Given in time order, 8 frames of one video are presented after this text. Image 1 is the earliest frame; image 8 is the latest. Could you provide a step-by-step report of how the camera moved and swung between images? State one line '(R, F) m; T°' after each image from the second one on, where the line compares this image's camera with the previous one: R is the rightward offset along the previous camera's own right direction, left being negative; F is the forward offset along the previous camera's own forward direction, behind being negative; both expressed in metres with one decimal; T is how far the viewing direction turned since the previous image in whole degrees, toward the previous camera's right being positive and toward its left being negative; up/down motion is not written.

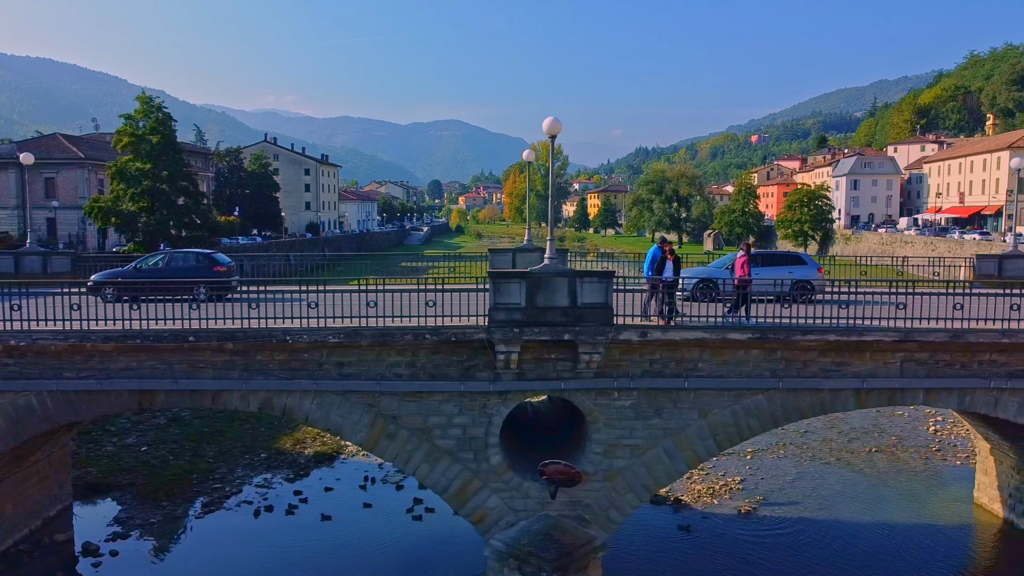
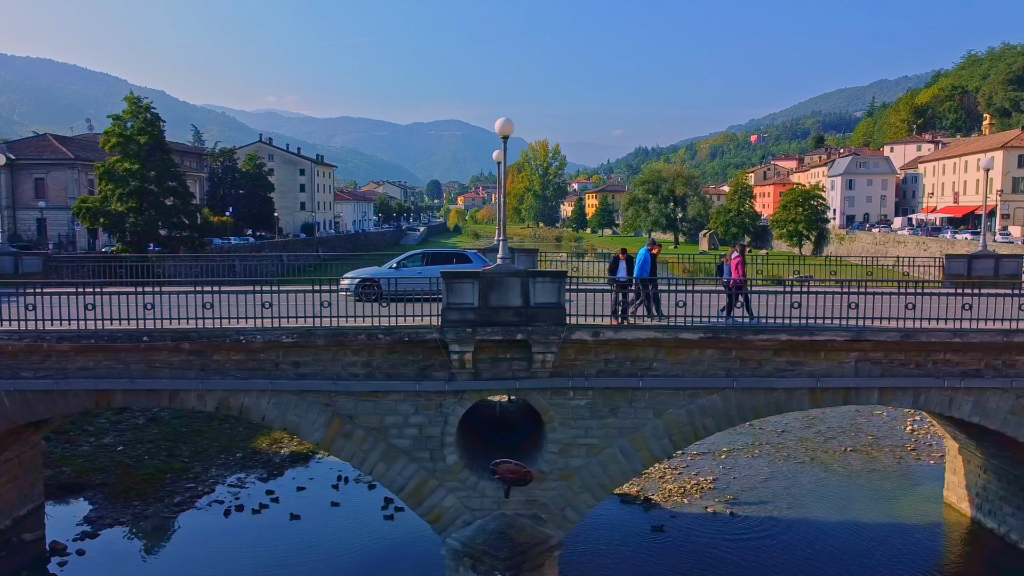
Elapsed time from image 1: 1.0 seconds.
(+0.6, 0.0) m; 0°
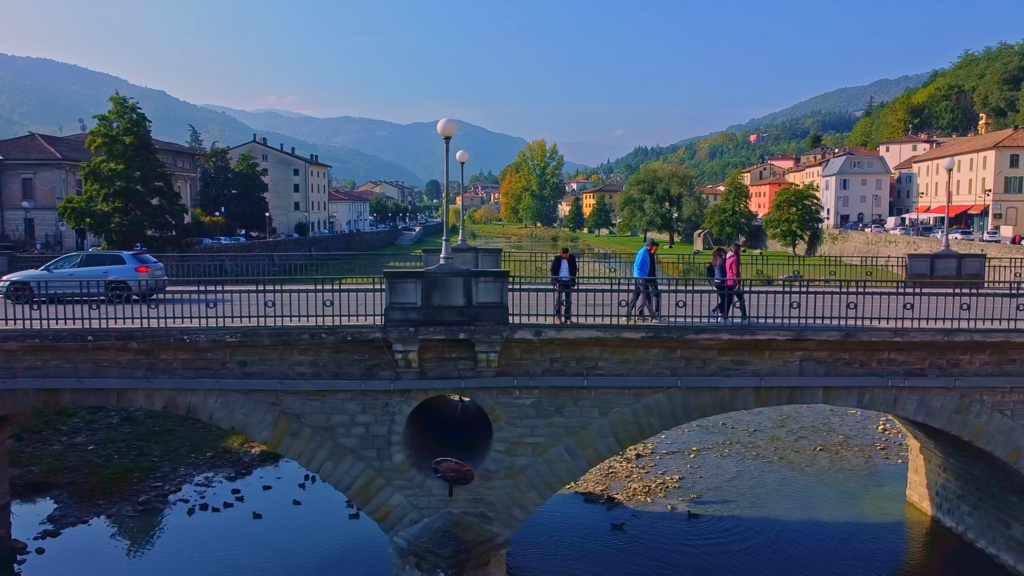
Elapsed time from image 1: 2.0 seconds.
(+0.7, -0.1) m; 0°
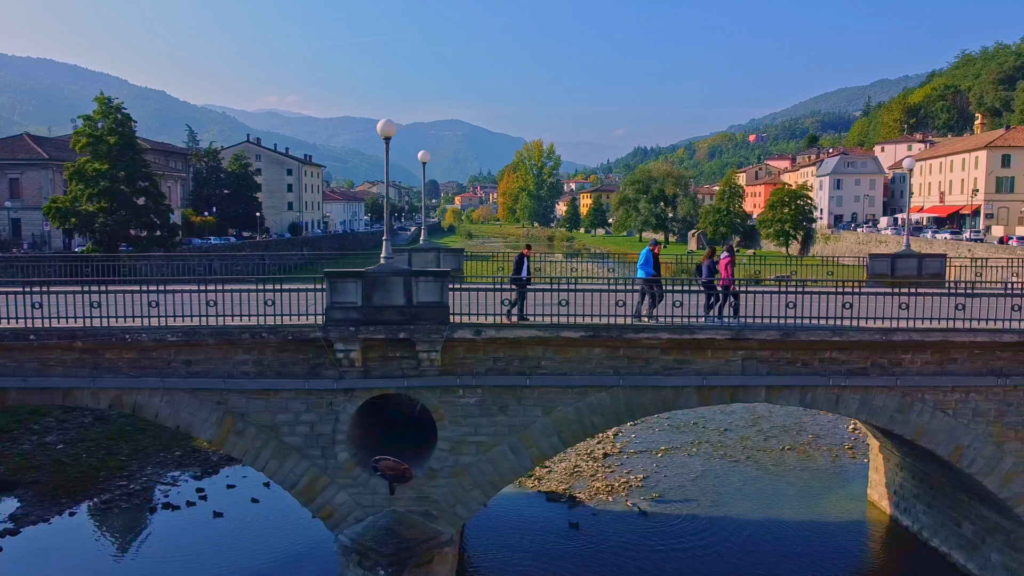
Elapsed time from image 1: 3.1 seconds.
(+0.8, -0.1) m; 0°
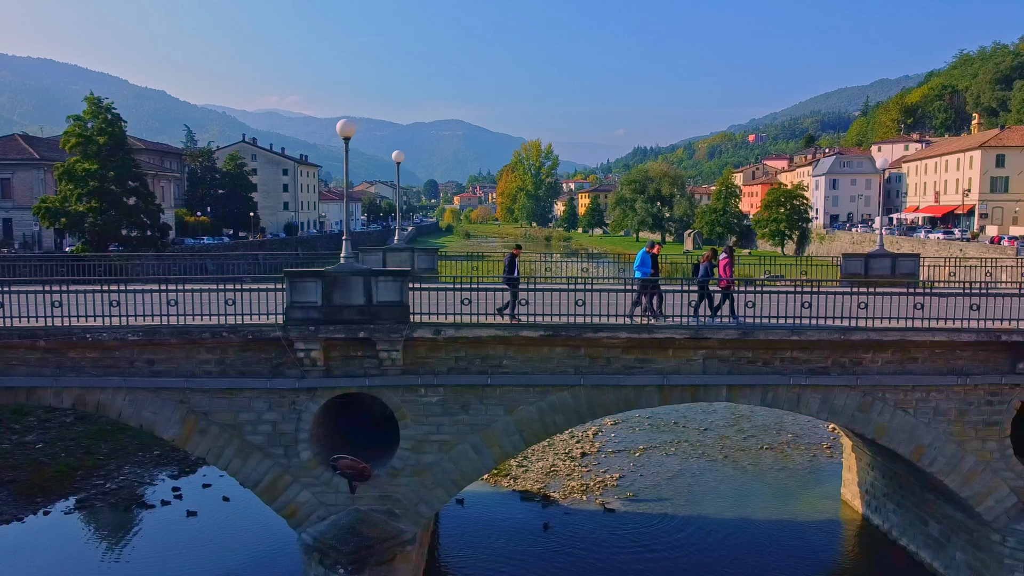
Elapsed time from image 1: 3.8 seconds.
(+0.5, 0.0) m; 0°
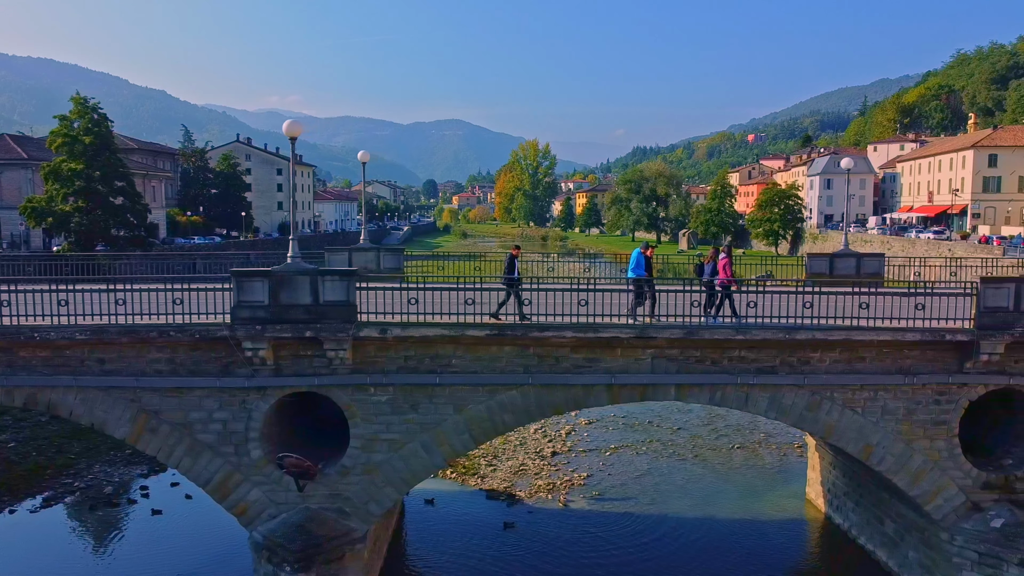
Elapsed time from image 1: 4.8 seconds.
(+0.7, 0.0) m; 0°
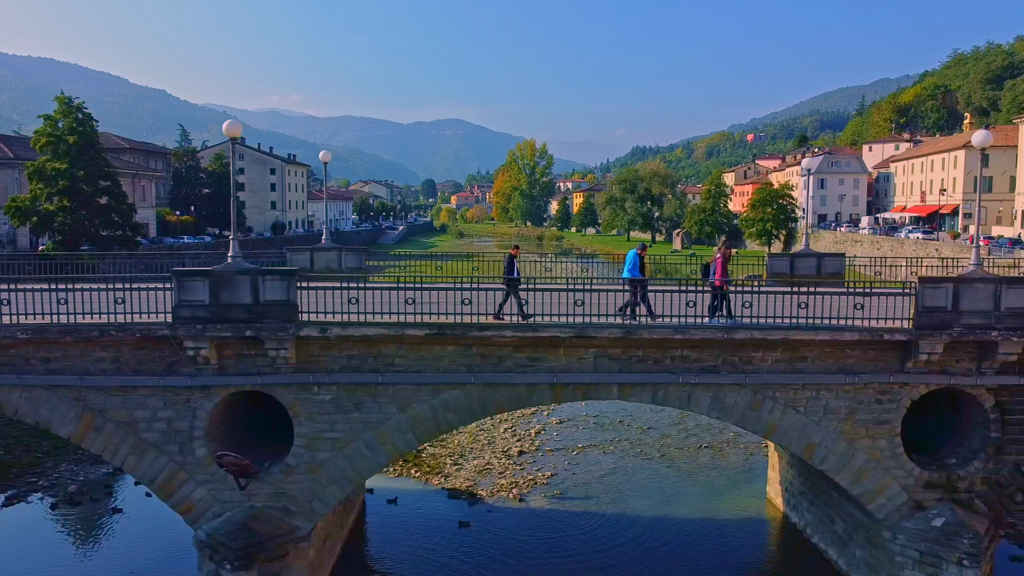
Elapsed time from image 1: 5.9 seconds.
(+0.8, 0.0) m; 0°
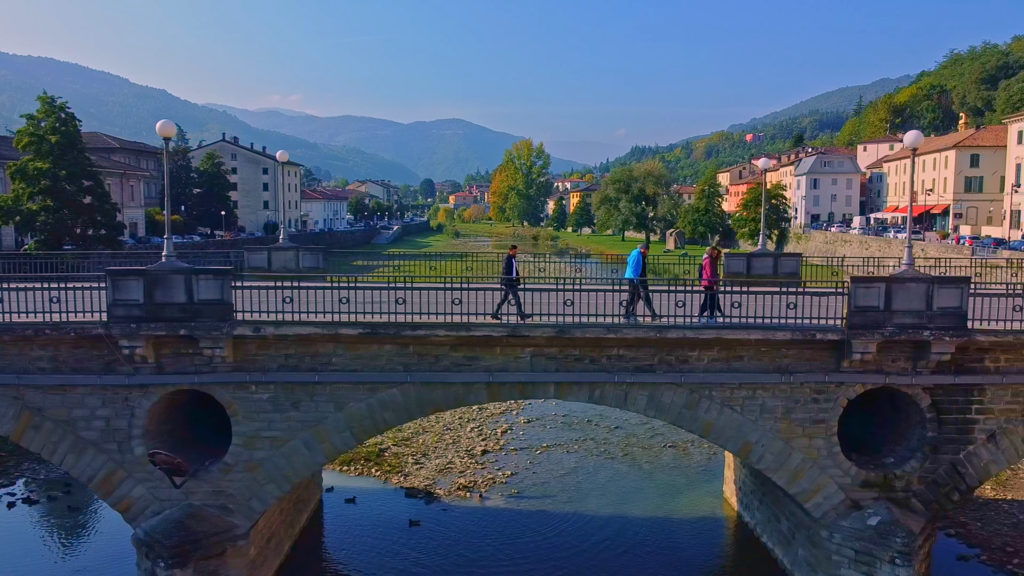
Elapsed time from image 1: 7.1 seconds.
(+0.9, 0.0) m; 0°
